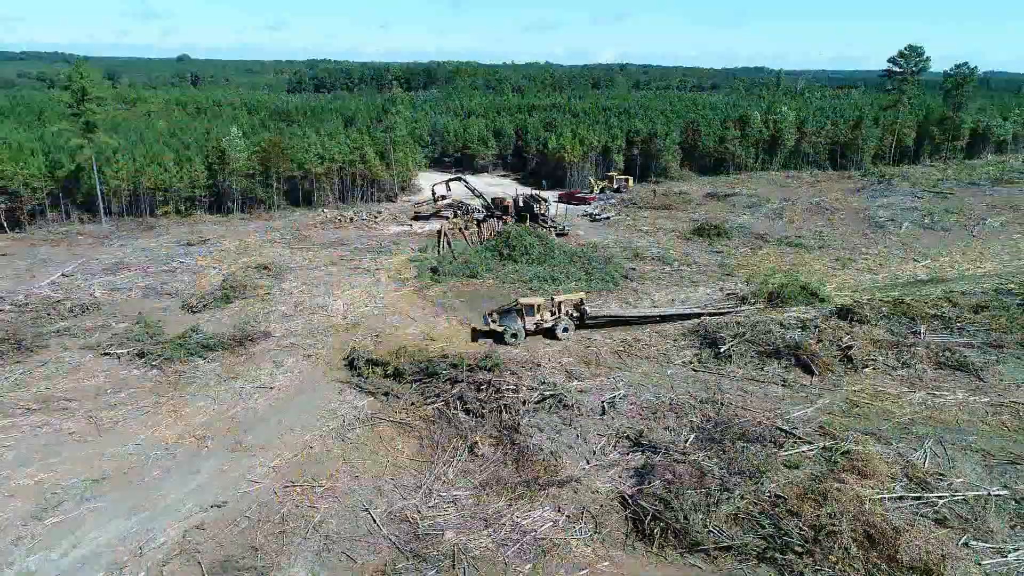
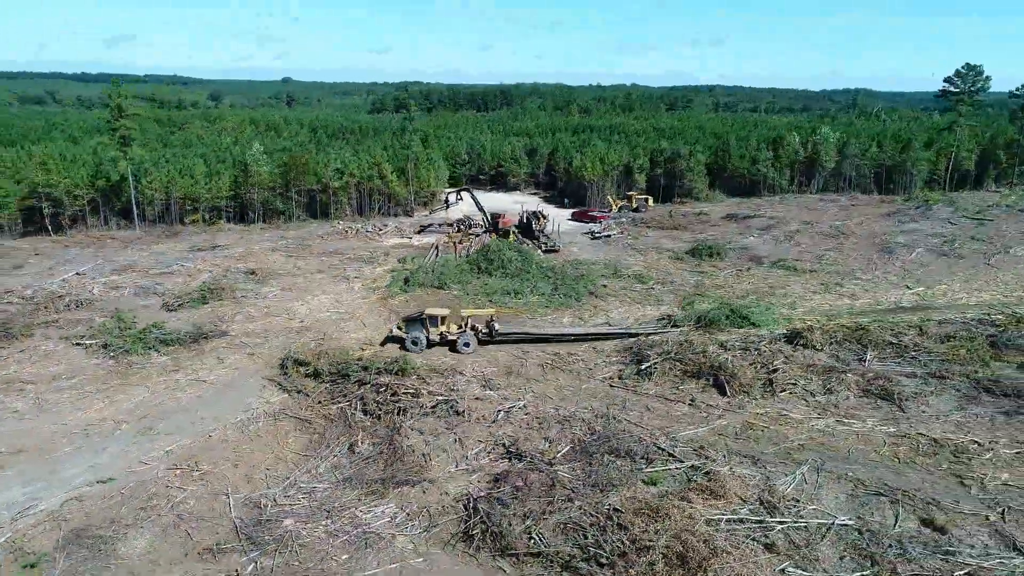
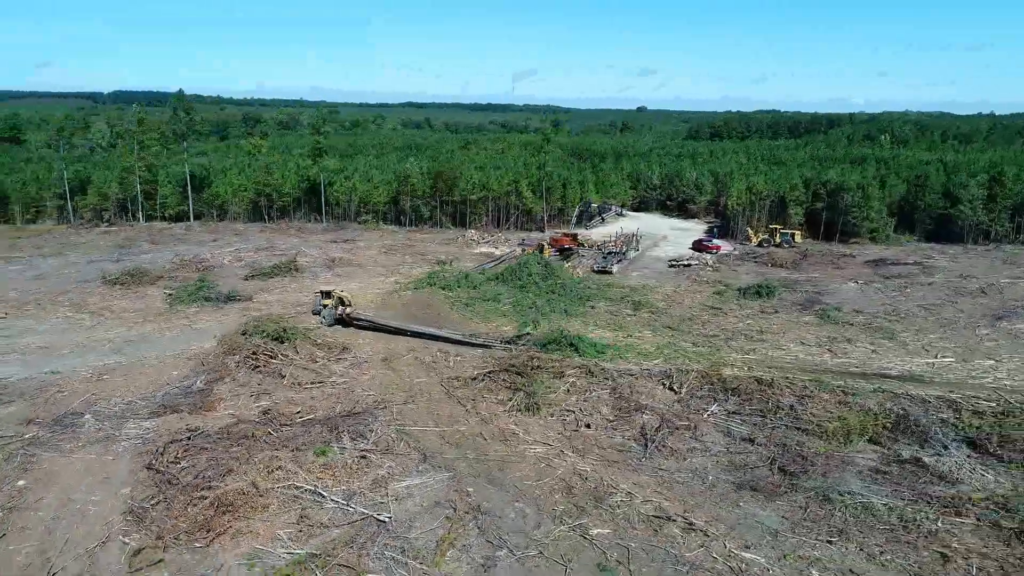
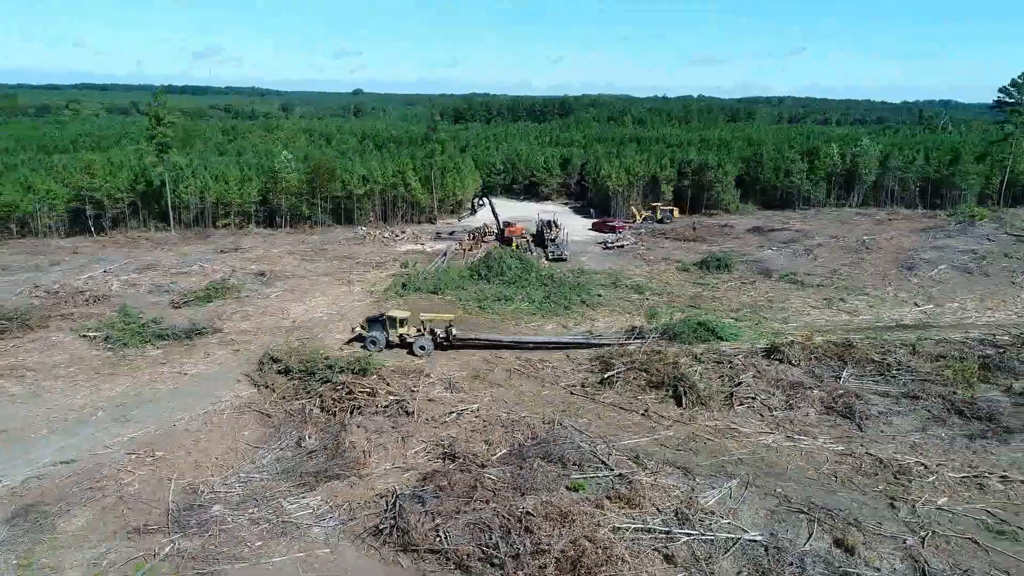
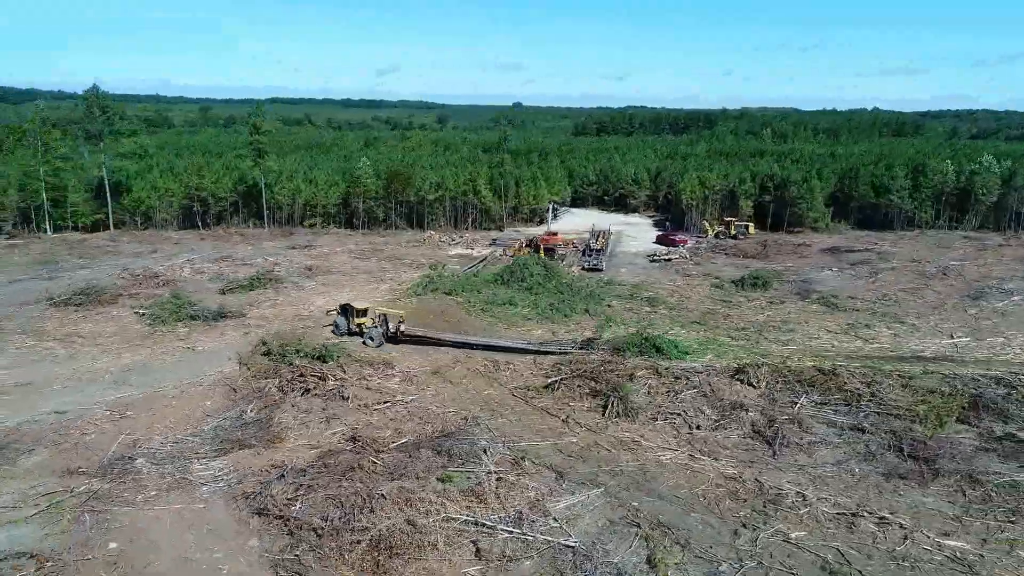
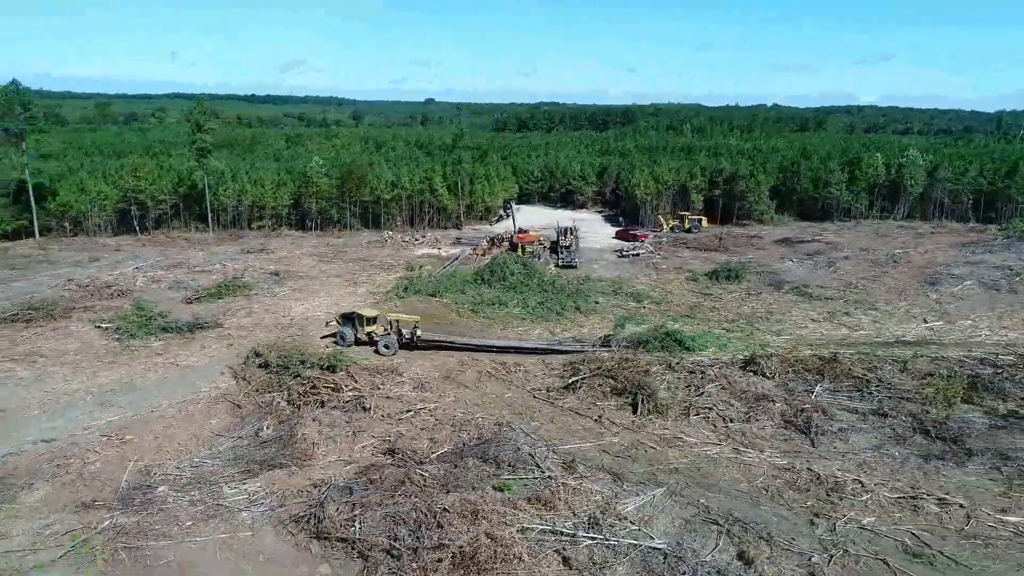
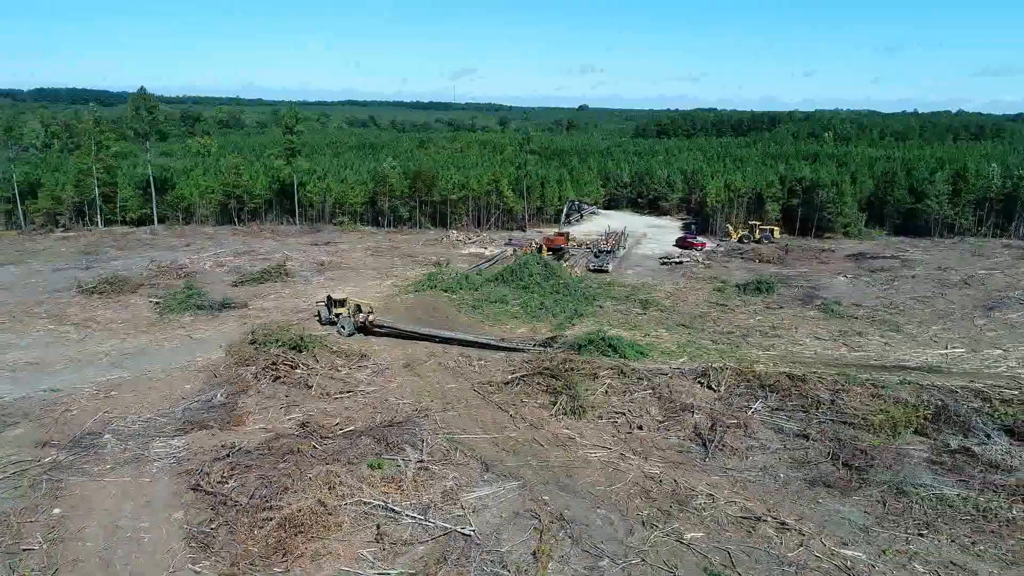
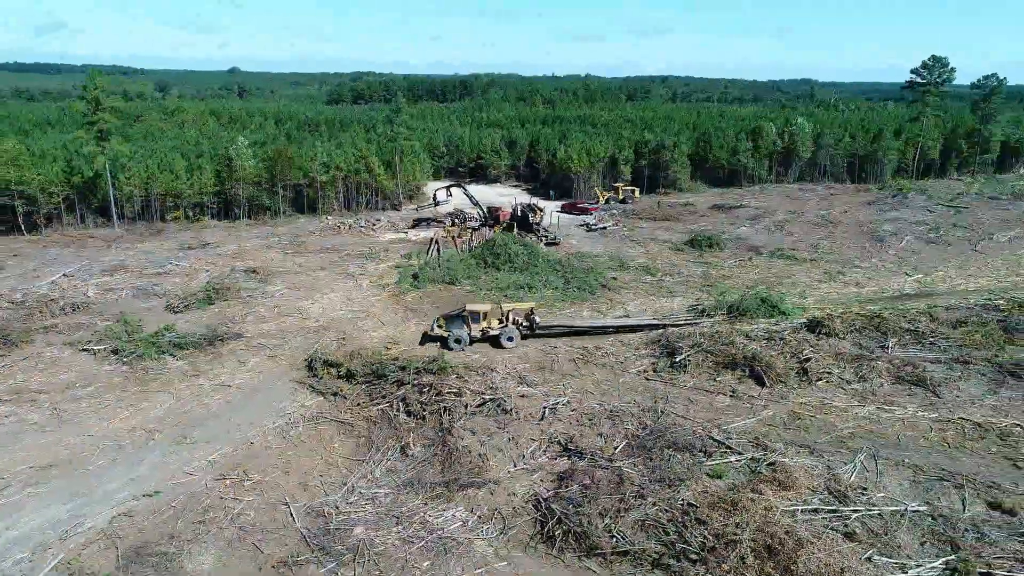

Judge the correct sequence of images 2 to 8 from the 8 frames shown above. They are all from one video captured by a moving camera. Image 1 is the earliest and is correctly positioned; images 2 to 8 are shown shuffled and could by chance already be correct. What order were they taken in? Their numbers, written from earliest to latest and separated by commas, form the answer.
8, 2, 4, 6, 5, 7, 3
